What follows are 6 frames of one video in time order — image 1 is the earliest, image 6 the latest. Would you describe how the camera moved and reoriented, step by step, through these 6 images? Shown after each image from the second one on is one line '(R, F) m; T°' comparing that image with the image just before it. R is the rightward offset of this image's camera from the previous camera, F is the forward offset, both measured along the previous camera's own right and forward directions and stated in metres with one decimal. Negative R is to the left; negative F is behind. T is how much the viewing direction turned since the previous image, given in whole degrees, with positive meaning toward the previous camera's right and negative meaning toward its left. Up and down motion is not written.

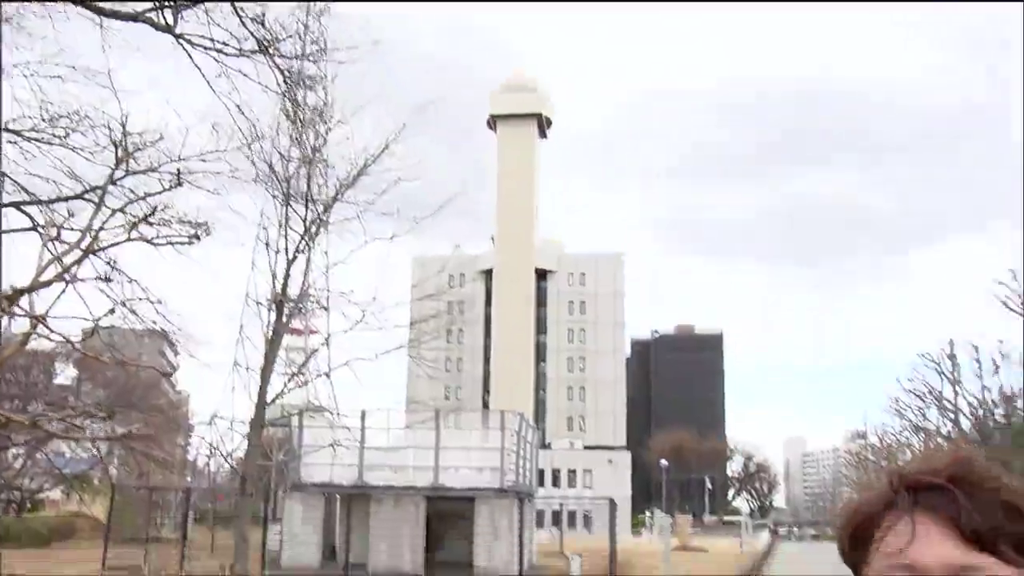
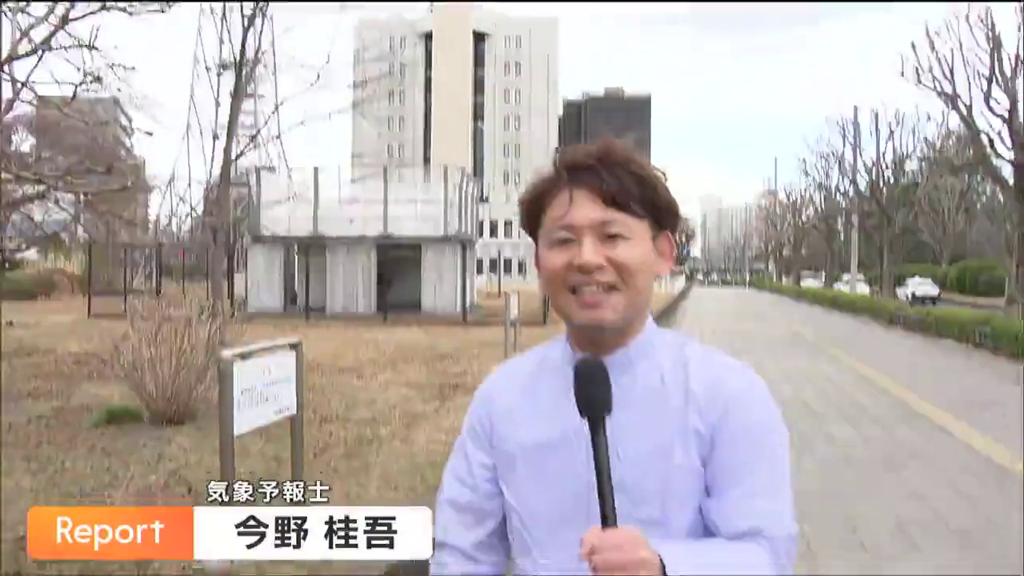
(+0.2, -1.3) m; +2°
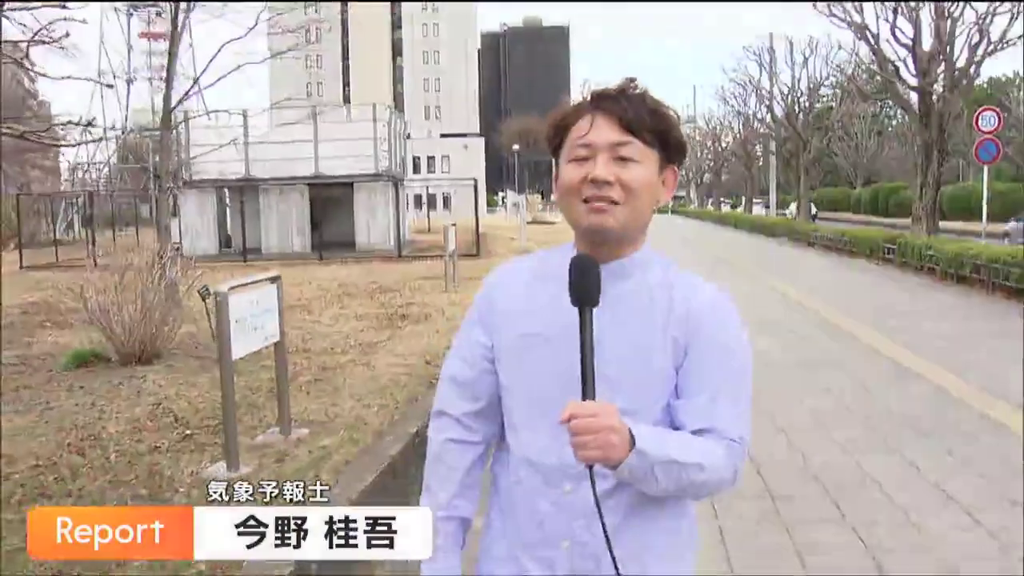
(-0.1, -0.4) m; +4°
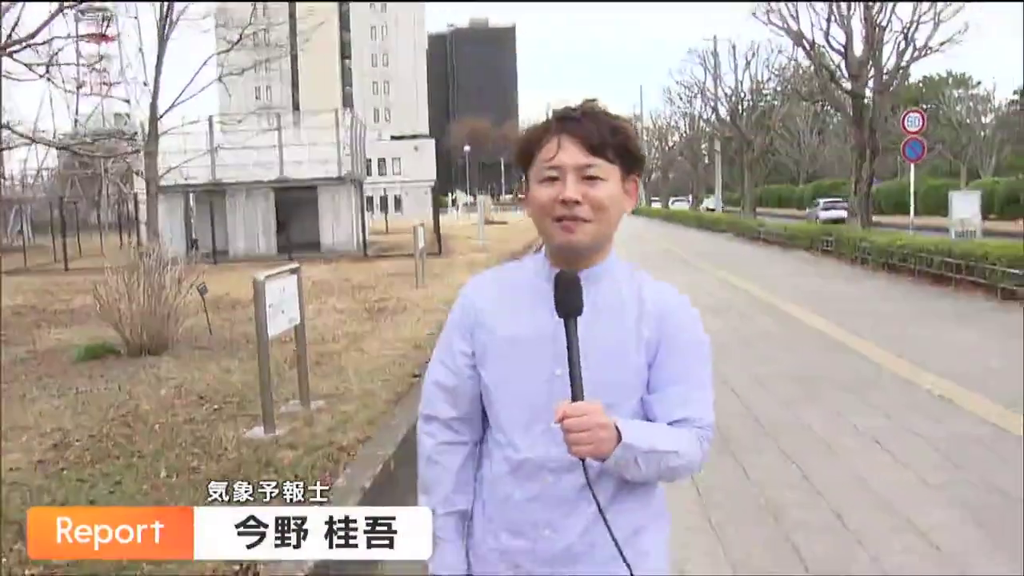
(-0.2, -0.7) m; +3°
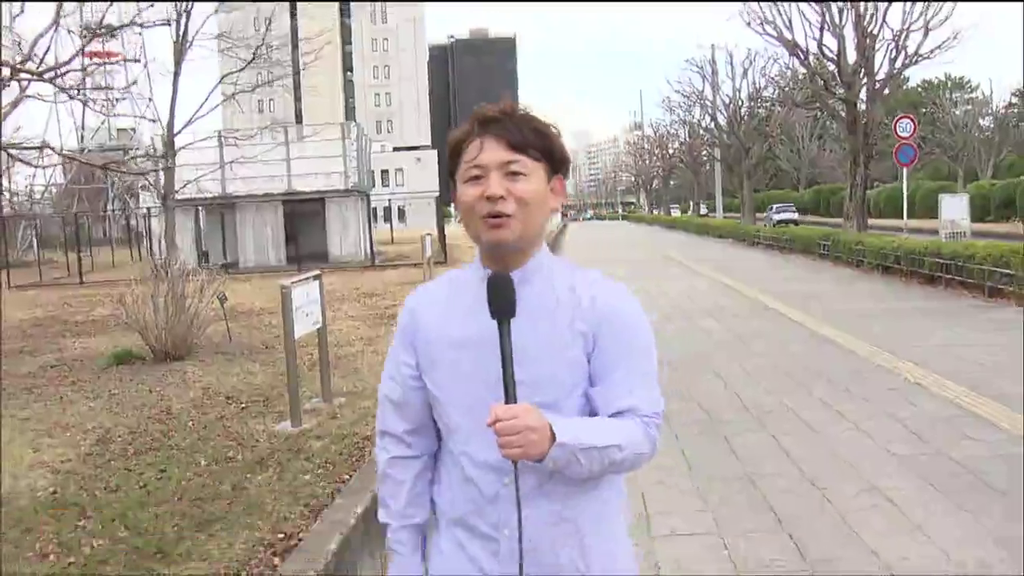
(0.0, -0.4) m; 0°
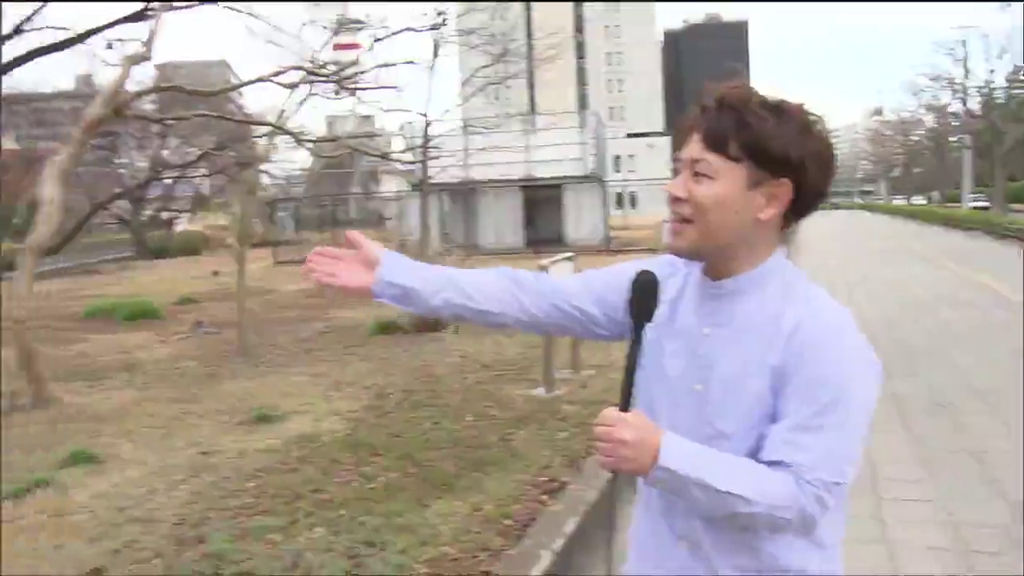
(-0.1, -0.4) m; -12°
